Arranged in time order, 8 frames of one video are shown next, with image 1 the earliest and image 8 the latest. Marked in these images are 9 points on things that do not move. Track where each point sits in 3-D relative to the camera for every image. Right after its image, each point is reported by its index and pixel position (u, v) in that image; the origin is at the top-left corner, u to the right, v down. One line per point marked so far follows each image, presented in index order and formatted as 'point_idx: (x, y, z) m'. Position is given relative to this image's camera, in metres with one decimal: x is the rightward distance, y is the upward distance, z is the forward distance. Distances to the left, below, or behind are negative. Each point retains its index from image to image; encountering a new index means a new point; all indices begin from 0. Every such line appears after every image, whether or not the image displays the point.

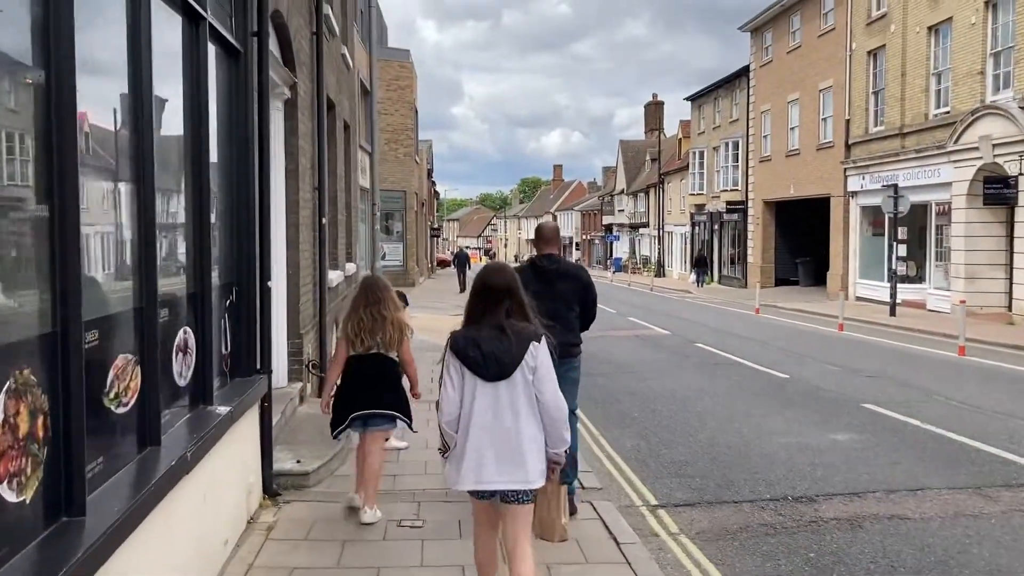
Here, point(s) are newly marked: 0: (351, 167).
0: (-2.4, +1.8, +14.0) m
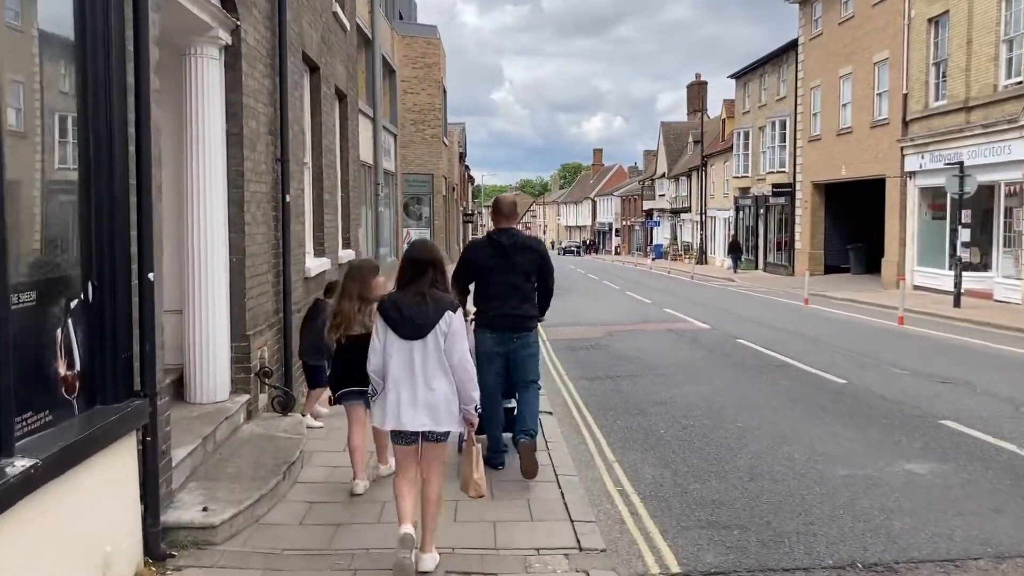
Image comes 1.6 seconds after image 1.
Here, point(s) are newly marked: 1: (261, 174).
0: (-2.2, +2.0, +12.6) m
1: (-1.9, +0.8, +6.9) m
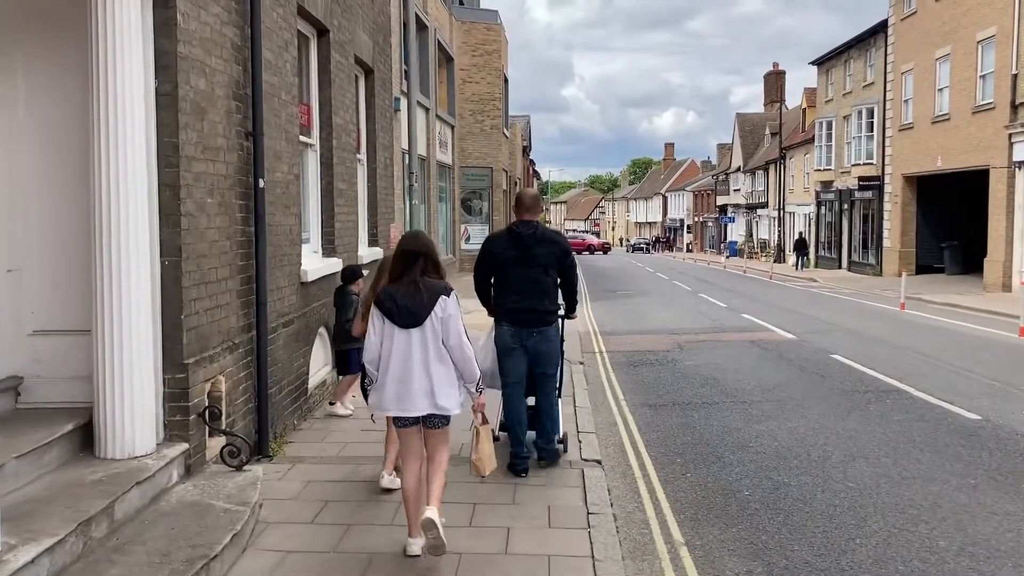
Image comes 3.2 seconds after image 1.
0: (-1.6, +1.9, +11.0) m
1: (-1.7, +0.8, +5.3) m
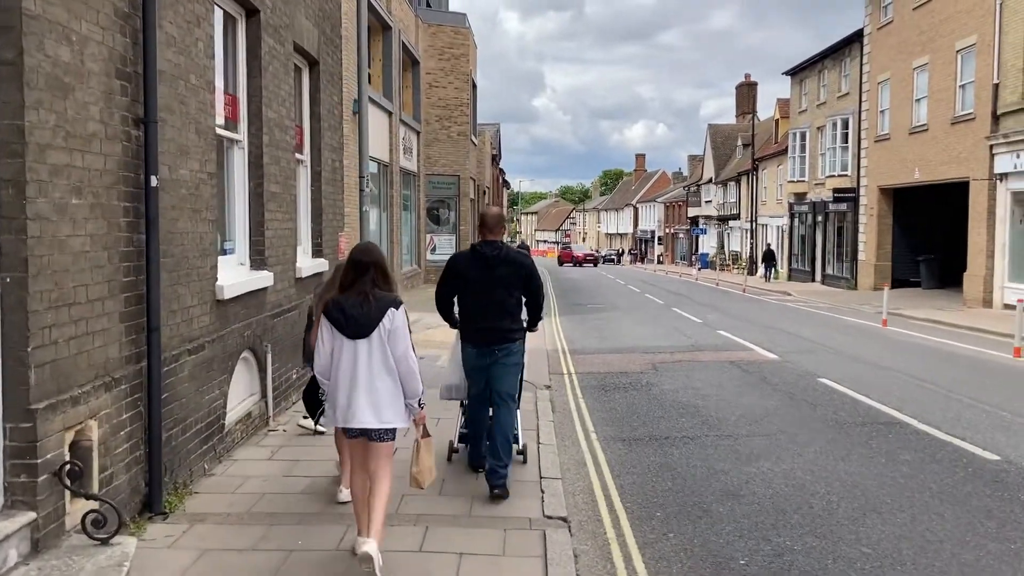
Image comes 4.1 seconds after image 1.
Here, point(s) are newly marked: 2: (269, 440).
0: (-2.0, +1.8, +9.9) m
1: (-1.9, +0.7, +4.2) m
2: (-1.8, -1.1, +6.8) m
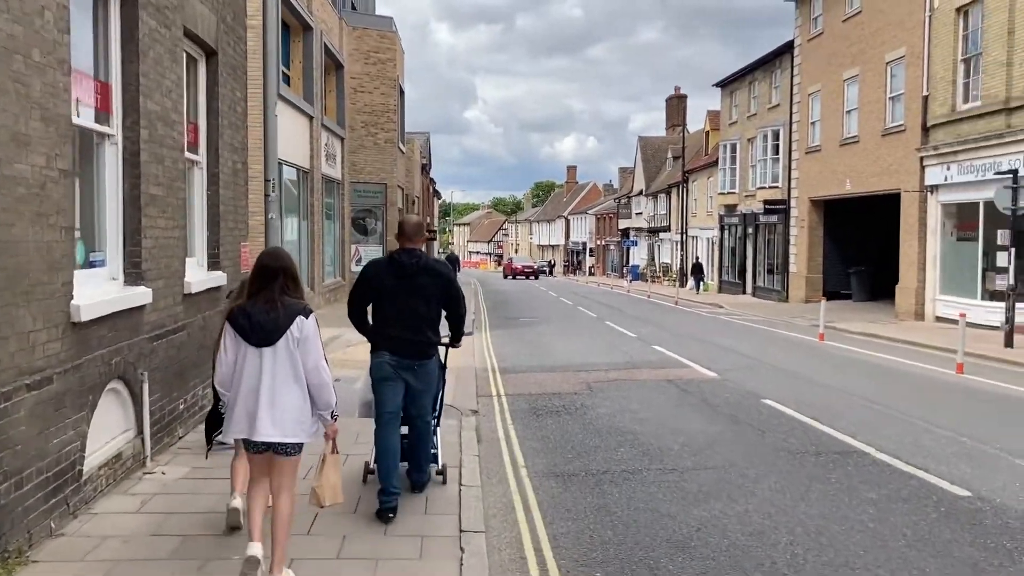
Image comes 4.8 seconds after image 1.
0: (-2.7, +1.6, +8.9) m
1: (-2.2, +0.6, +3.2) m
2: (-2.3, -1.2, +5.8) m
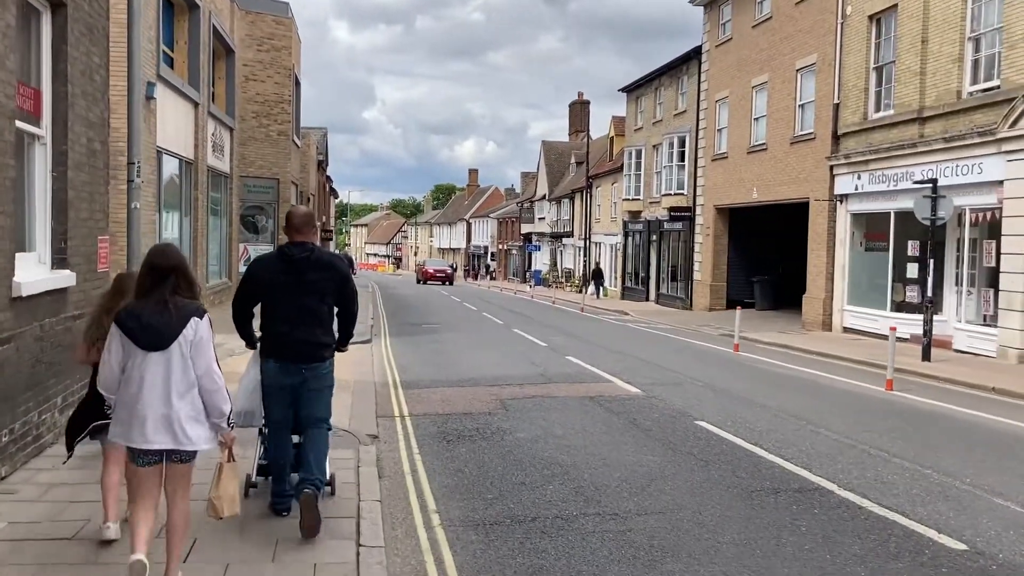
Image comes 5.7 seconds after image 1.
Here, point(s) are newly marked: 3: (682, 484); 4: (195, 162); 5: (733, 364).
0: (-3.5, +1.6, +7.4) m
1: (-2.4, +0.6, +1.8) m
2: (-2.7, -1.2, +4.4) m
3: (+1.2, -1.3, +6.4) m
4: (-6.5, +2.6, +19.2) m
5: (+3.4, -1.1, +14.4) m
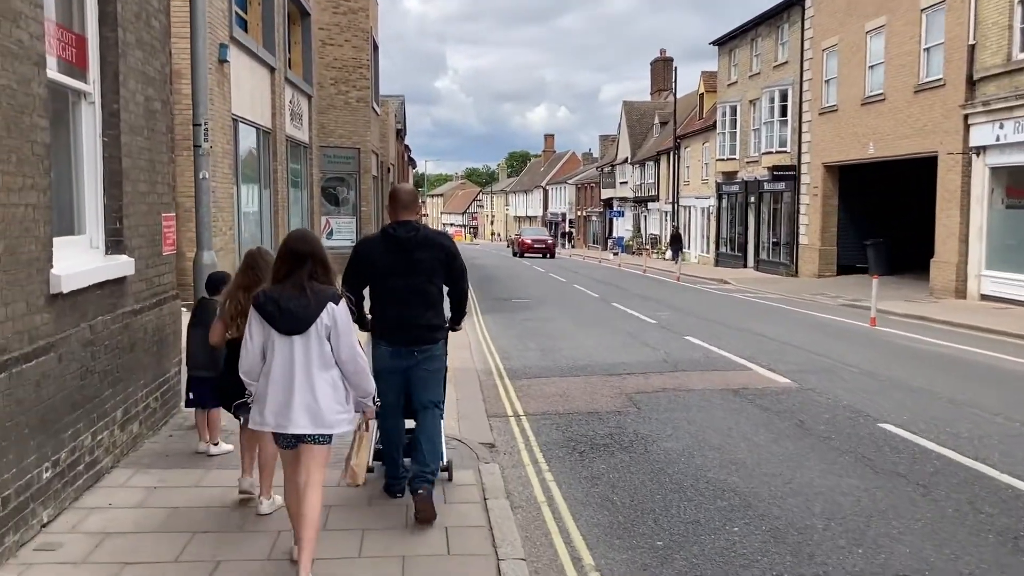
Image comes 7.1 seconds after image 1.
0: (-2.5, +1.7, +6.1) m
1: (-1.8, +0.5, +0.5) m
2: (-2.0, -1.3, +3.1) m
3: (+2.1, -1.2, +4.8) m
4: (-4.6, +3.0, +18.1) m
5: (+4.9, -0.7, +12.6) m
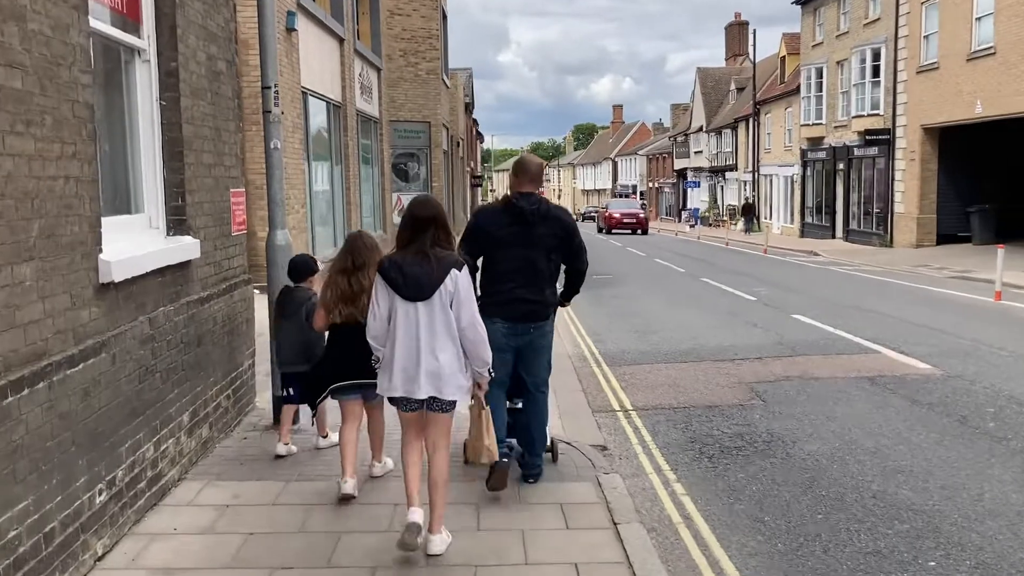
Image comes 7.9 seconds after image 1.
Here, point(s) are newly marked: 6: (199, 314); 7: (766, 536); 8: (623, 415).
0: (-1.9, +1.7, +5.3) m
1: (-1.6, +0.4, -0.3) m
2: (-1.5, -1.3, +2.4) m
3: (+2.7, -1.1, +3.8) m
4: (-3.1, +3.4, +17.4) m
5: (+6.1, -0.4, +11.3) m
6: (-1.8, -0.1, +5.4) m
7: (+1.2, -1.2, +4.4) m
8: (+0.8, -0.9, +7.0) m
